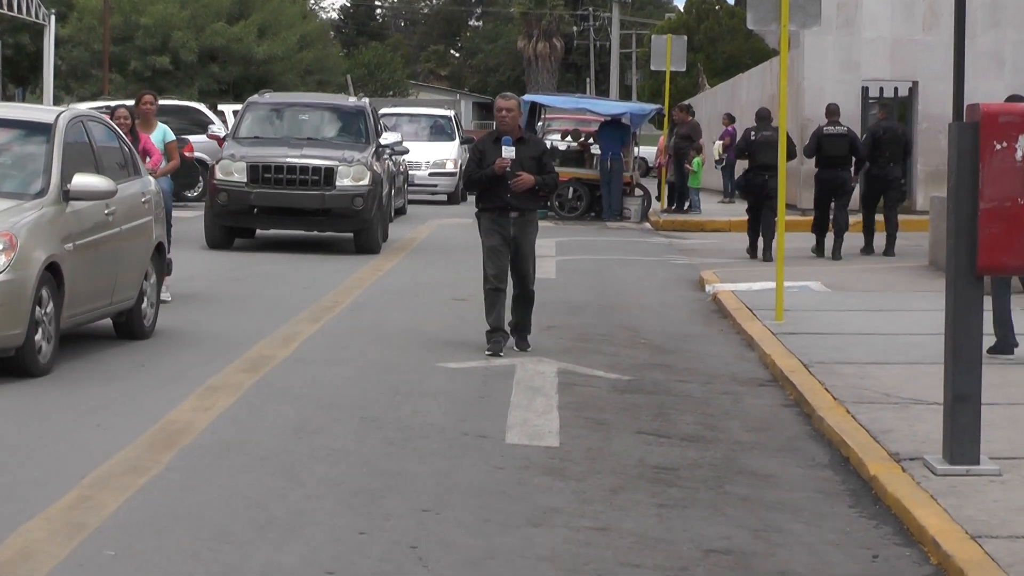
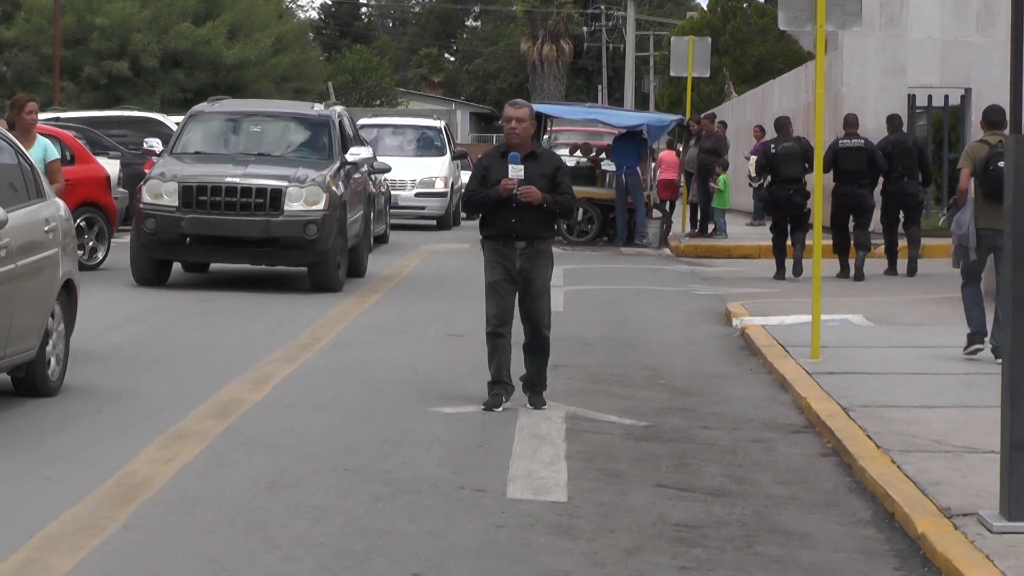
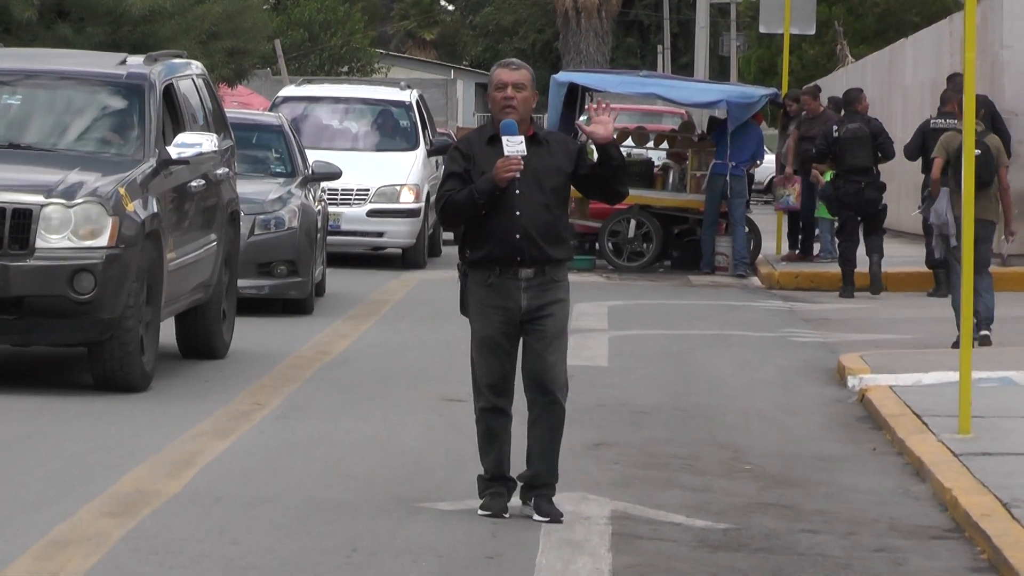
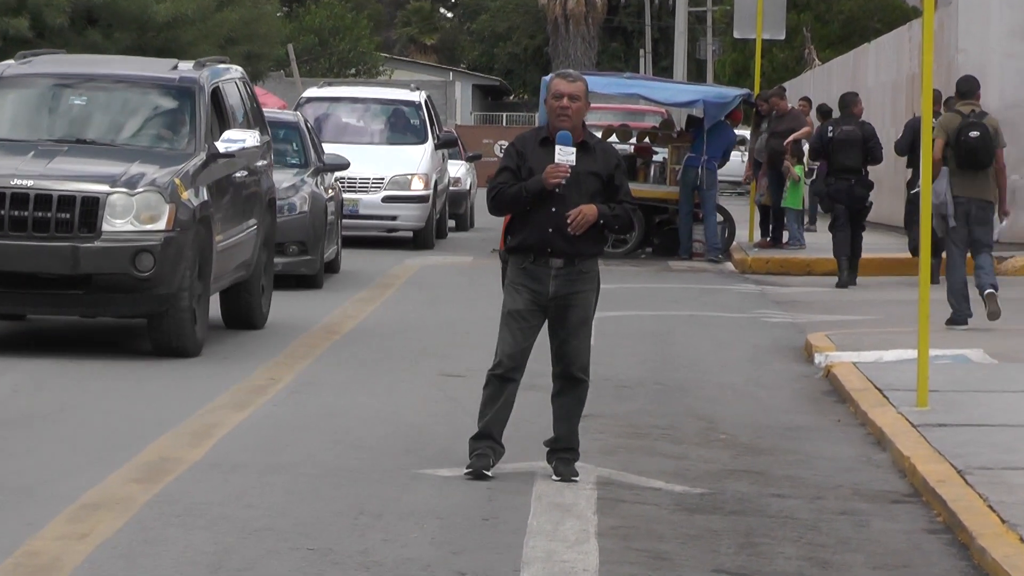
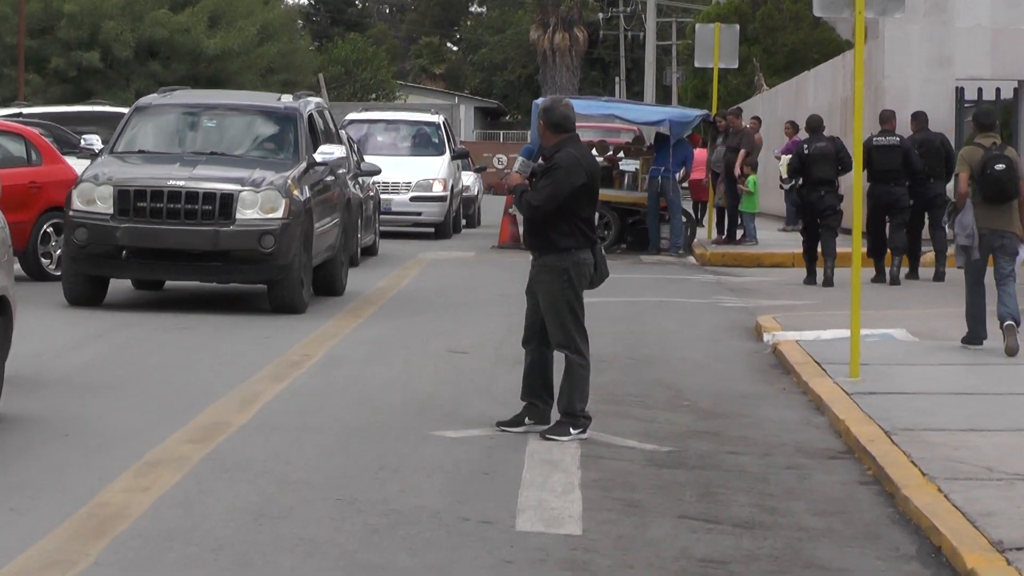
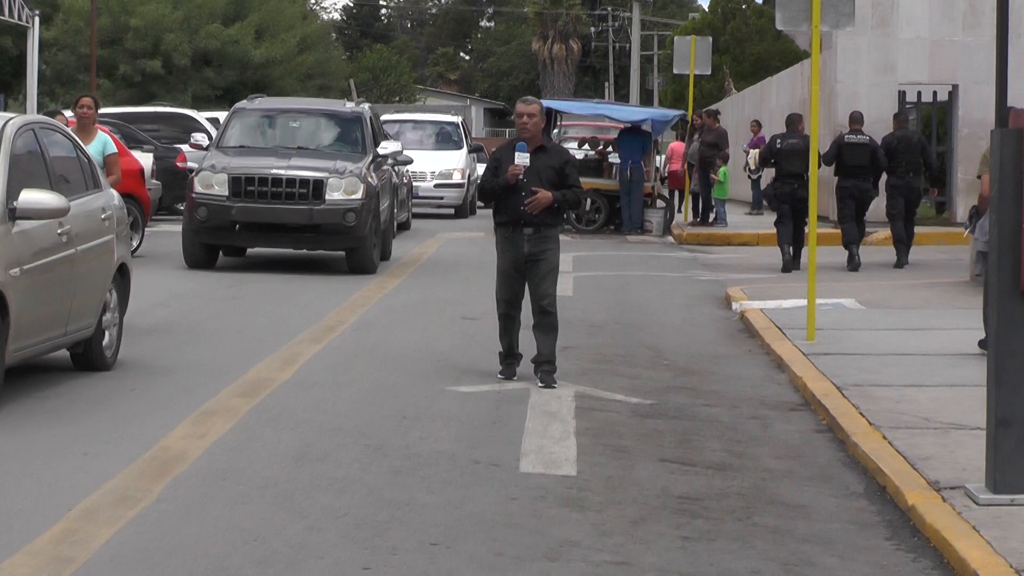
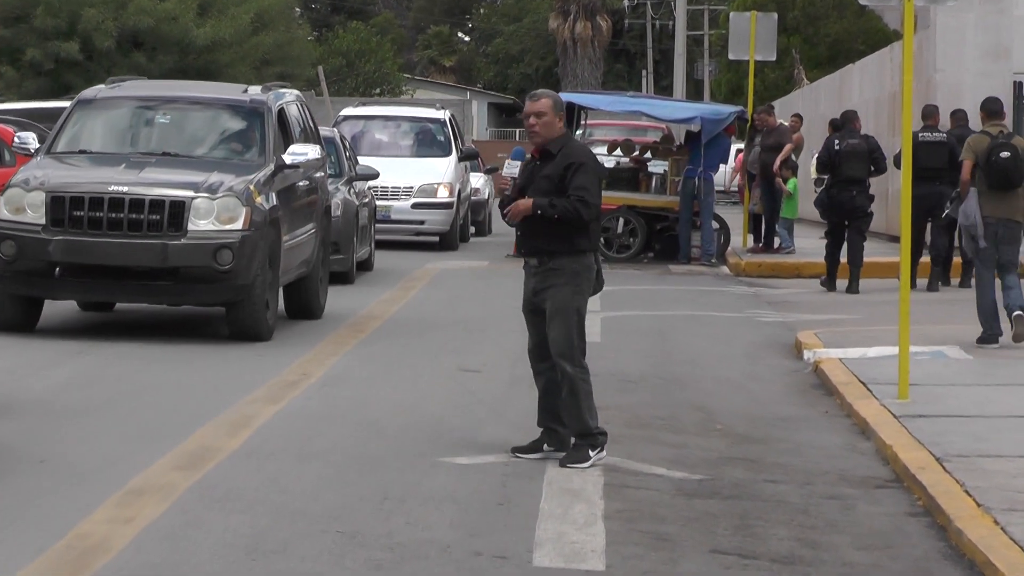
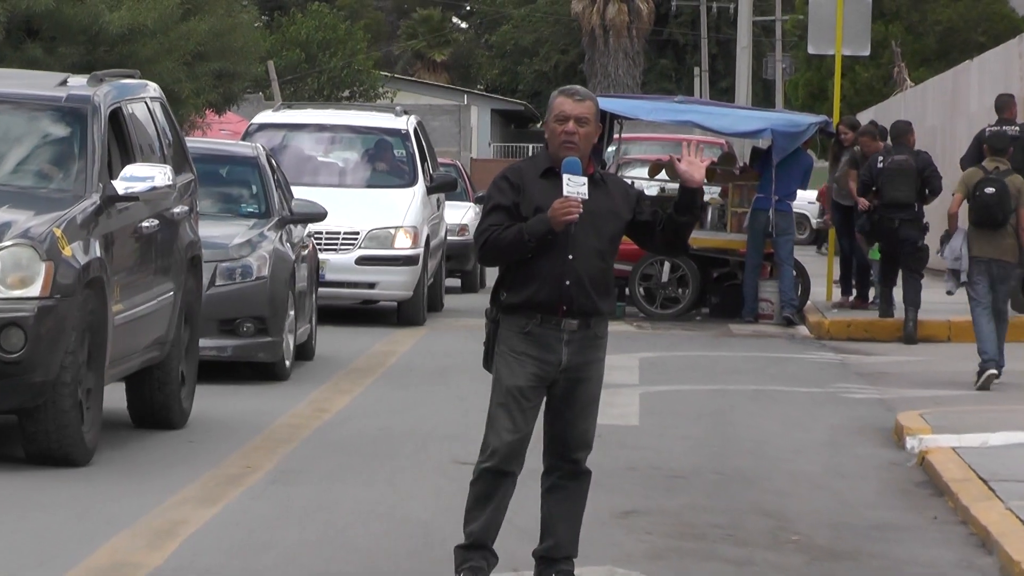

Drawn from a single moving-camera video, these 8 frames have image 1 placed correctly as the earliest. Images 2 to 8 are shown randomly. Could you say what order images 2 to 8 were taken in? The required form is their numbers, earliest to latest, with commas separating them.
6, 2, 5, 7, 4, 3, 8
